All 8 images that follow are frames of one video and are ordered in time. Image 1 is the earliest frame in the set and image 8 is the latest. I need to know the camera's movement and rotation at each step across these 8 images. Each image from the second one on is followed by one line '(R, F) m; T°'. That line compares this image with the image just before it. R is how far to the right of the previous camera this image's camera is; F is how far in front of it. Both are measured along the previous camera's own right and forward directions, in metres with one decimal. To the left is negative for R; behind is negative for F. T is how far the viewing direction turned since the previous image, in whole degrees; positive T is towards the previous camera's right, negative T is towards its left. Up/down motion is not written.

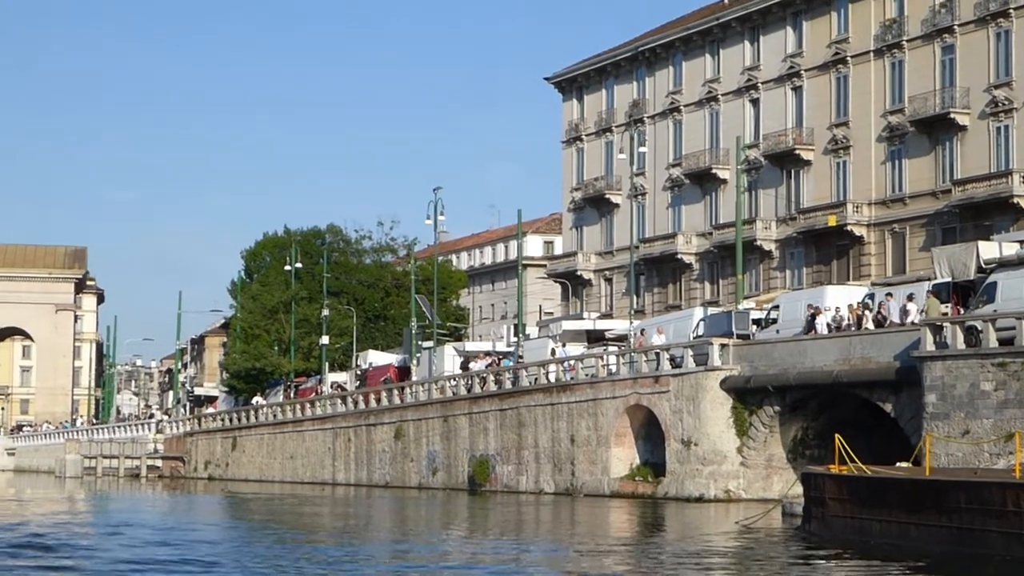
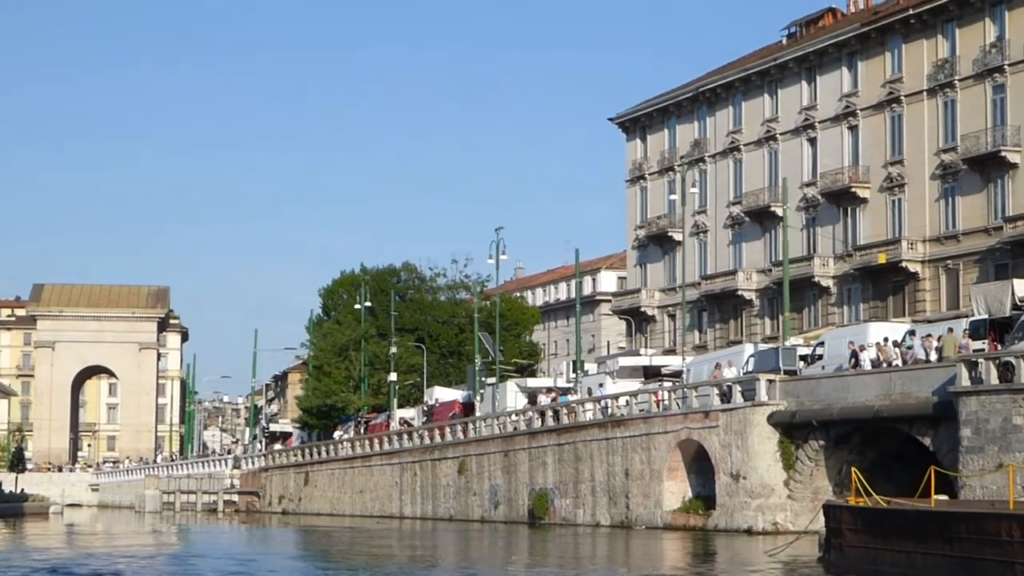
(+1.0, -1.6) m; -3°
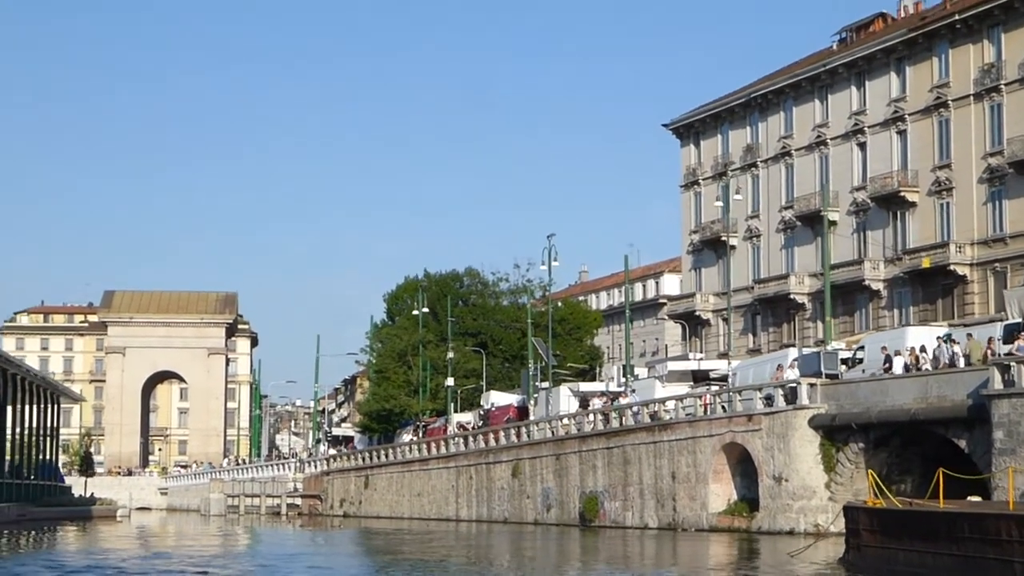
(+0.8, -1.1) m; -2°
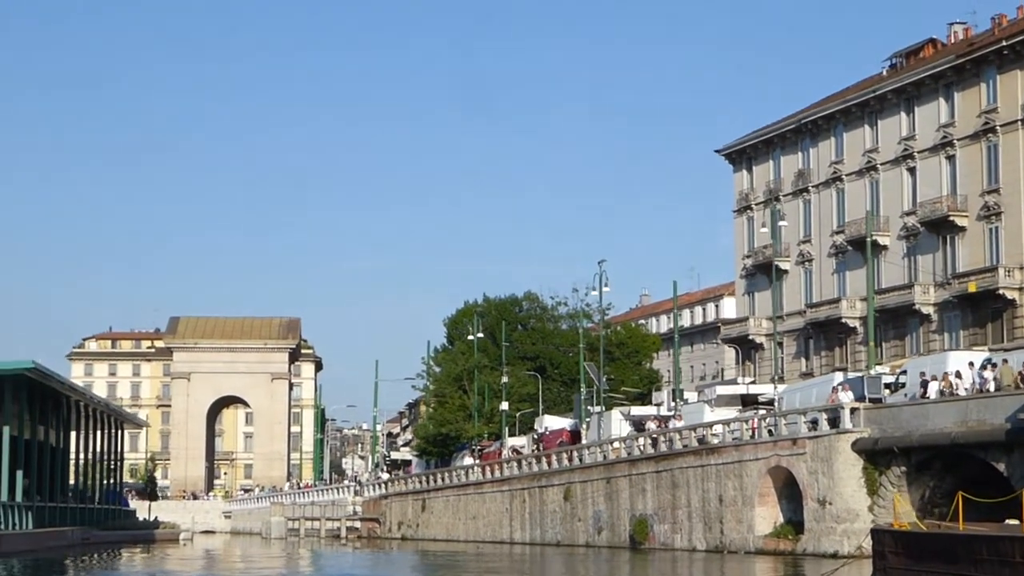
(+0.6, -1.0) m; -2°
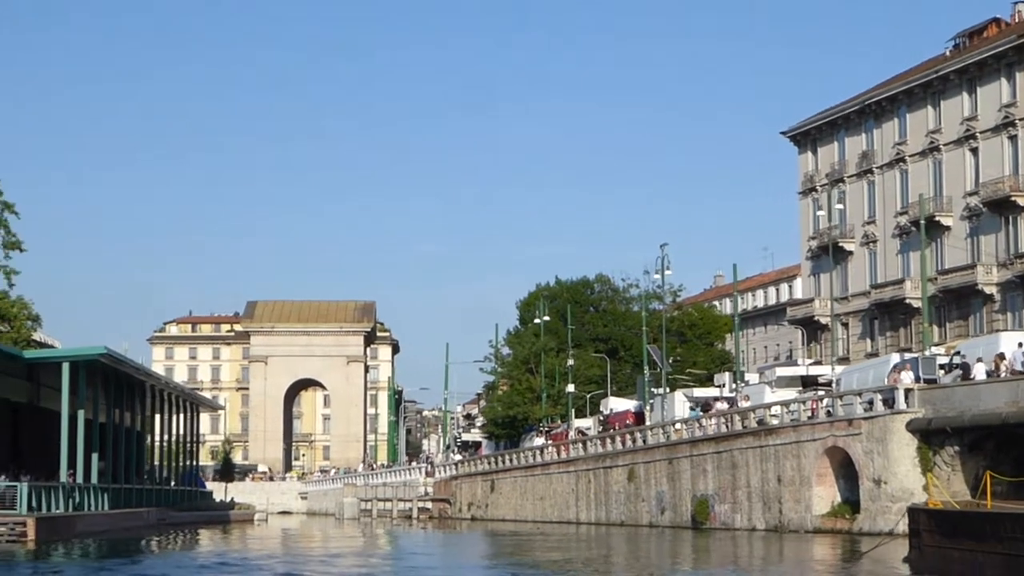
(+0.7, -0.9) m; -2°
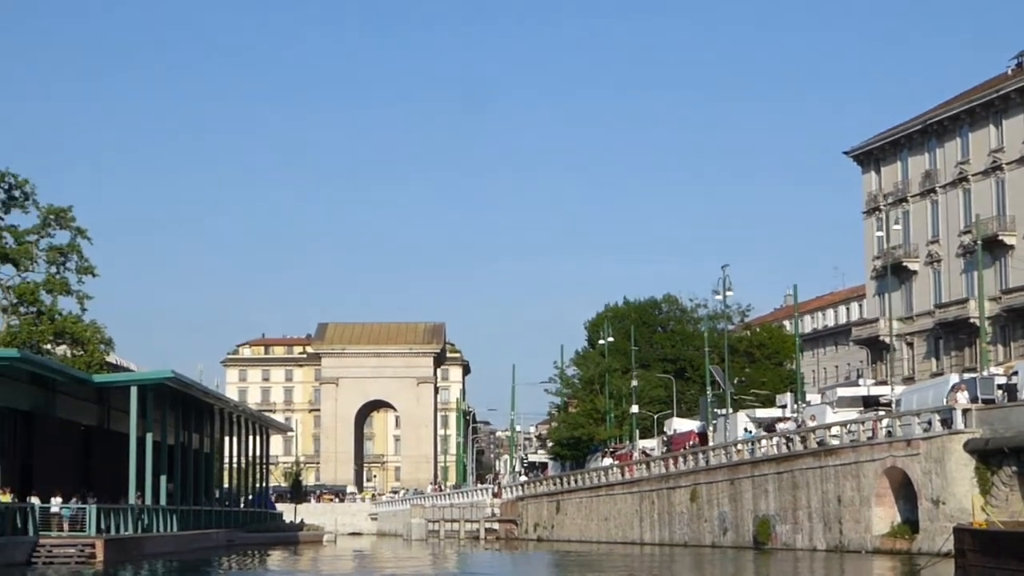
(+0.5, -0.6) m; -2°
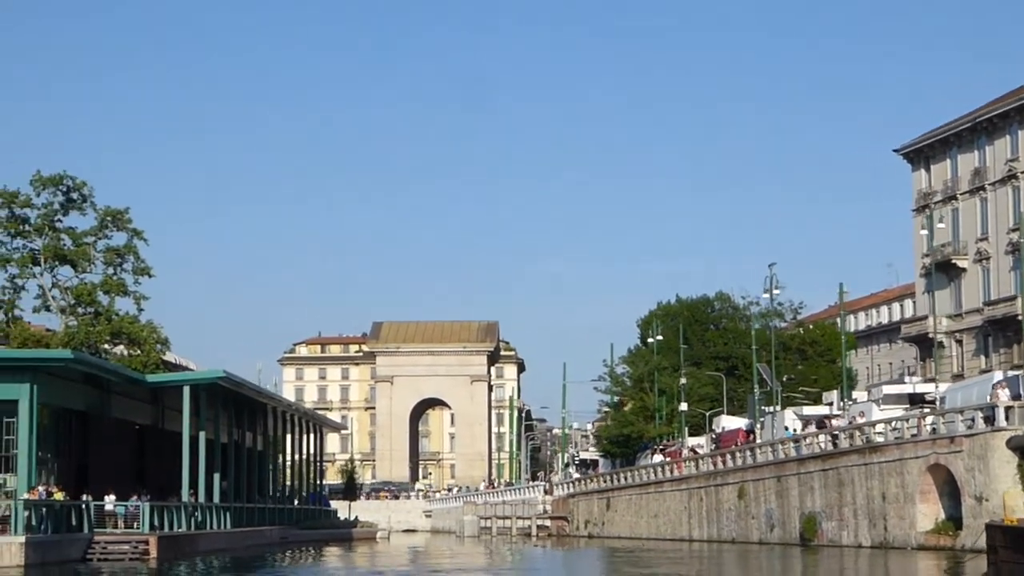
(+0.4, -0.7) m; -2°
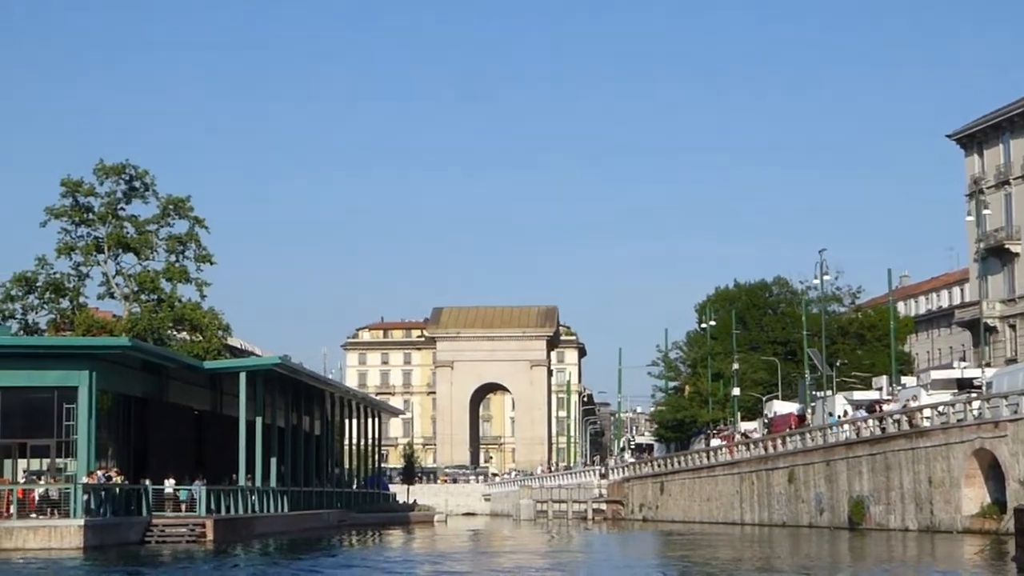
(+0.6, -0.9) m; -2°
